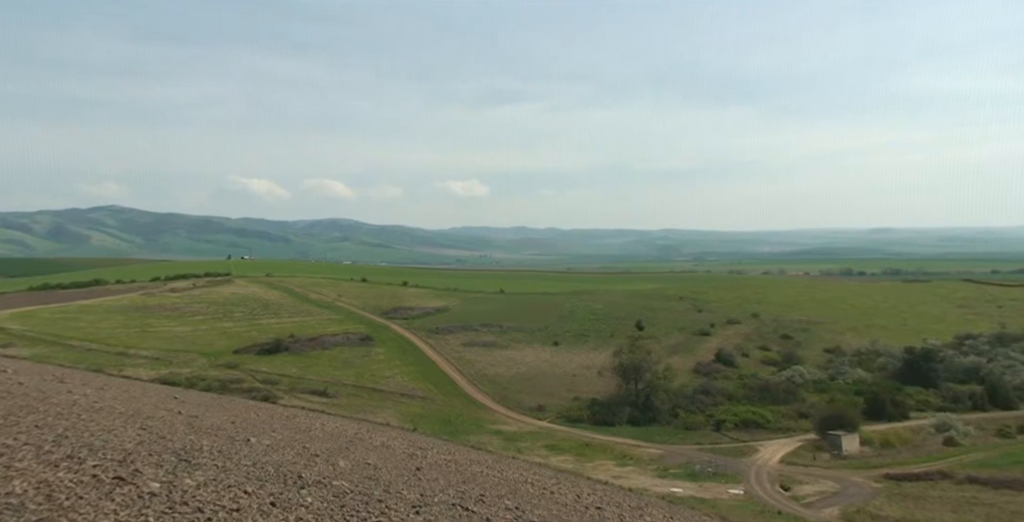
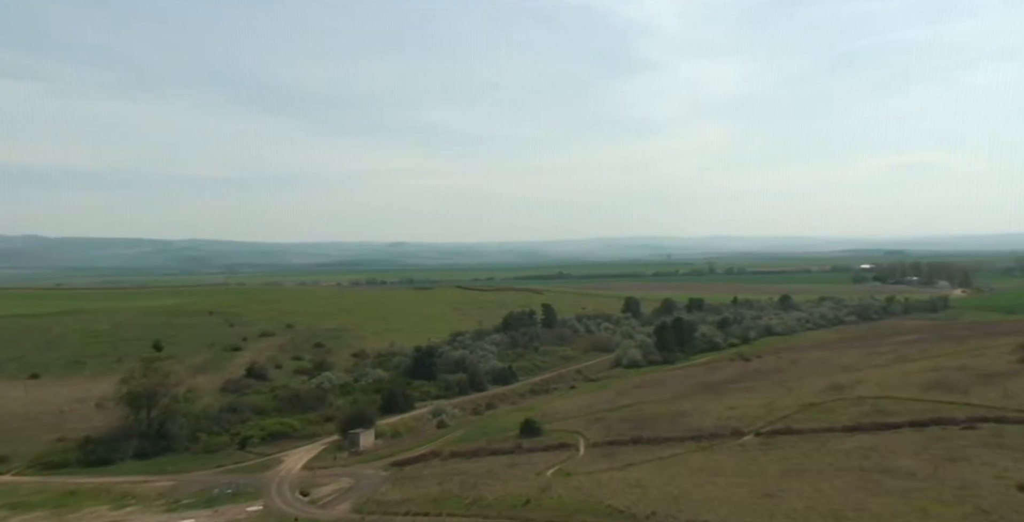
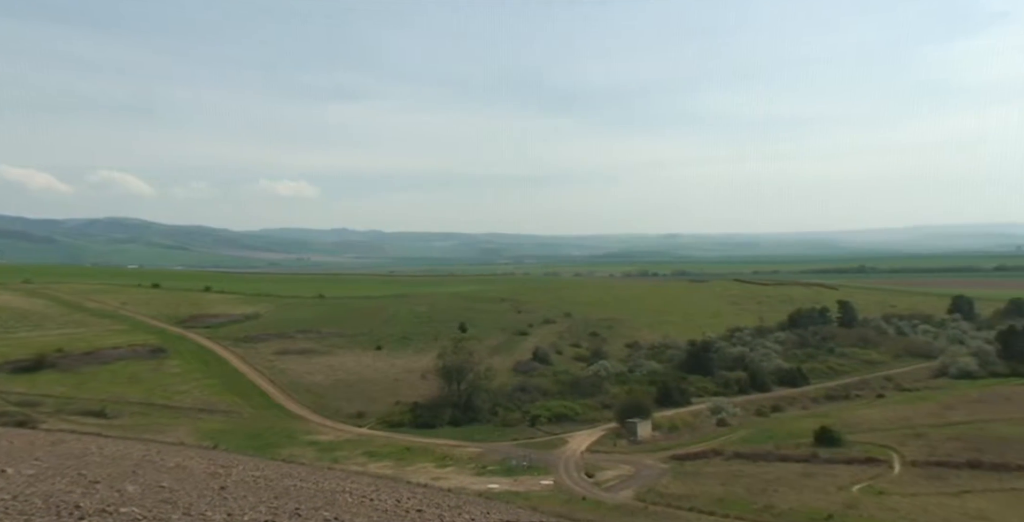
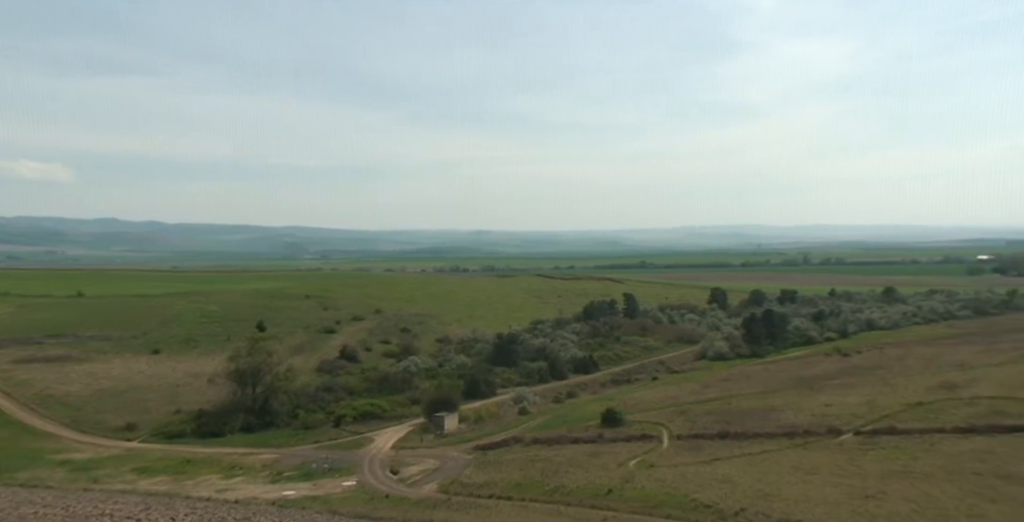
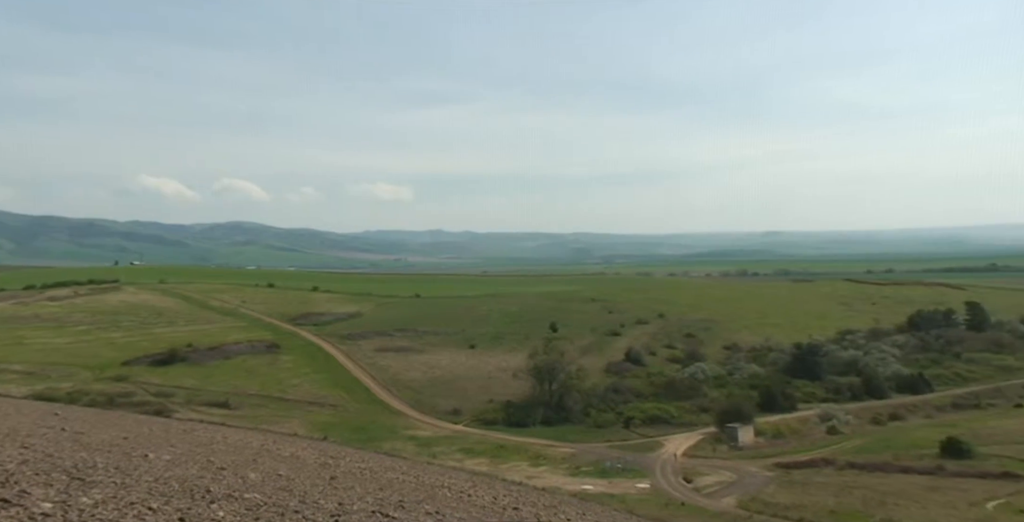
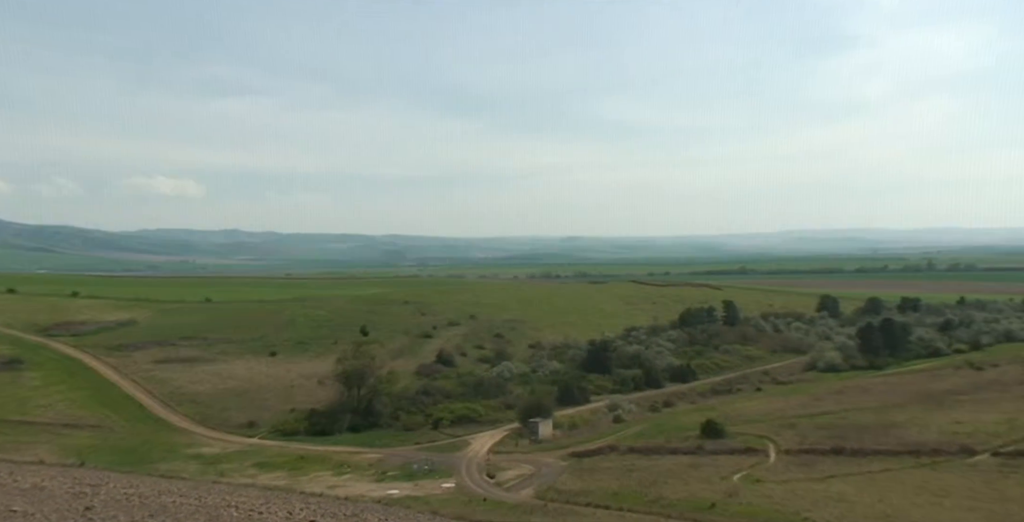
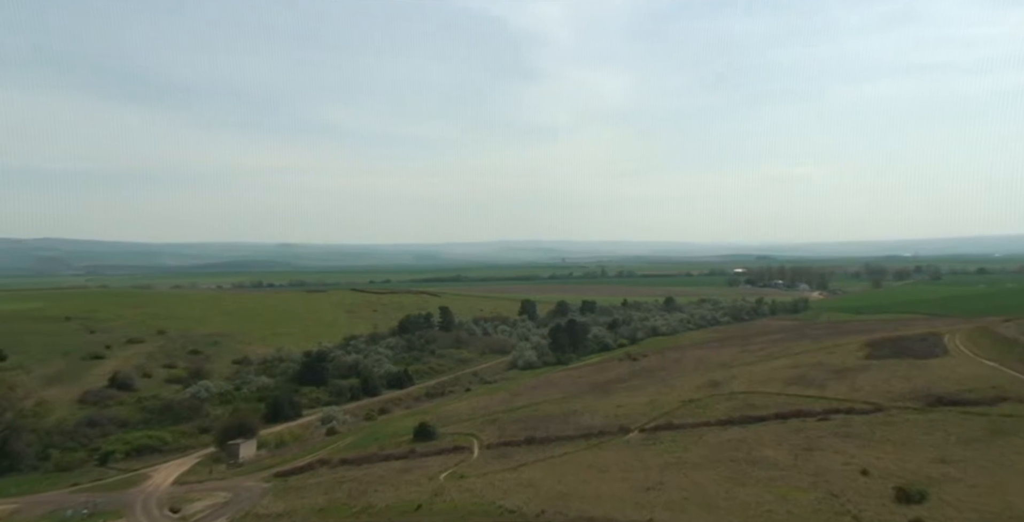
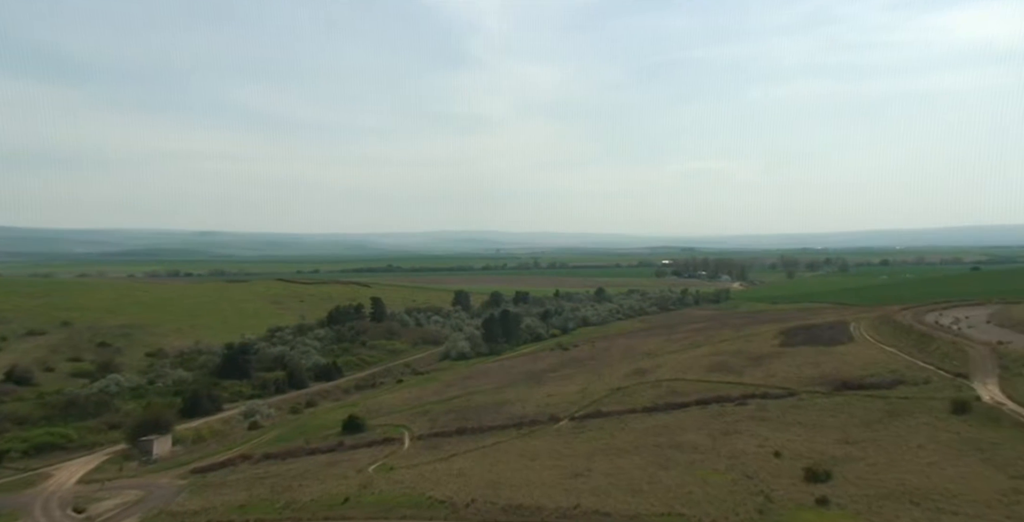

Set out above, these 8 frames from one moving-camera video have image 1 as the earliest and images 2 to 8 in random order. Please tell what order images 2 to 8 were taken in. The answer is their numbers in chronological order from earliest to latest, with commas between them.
5, 3, 6, 4, 2, 7, 8
